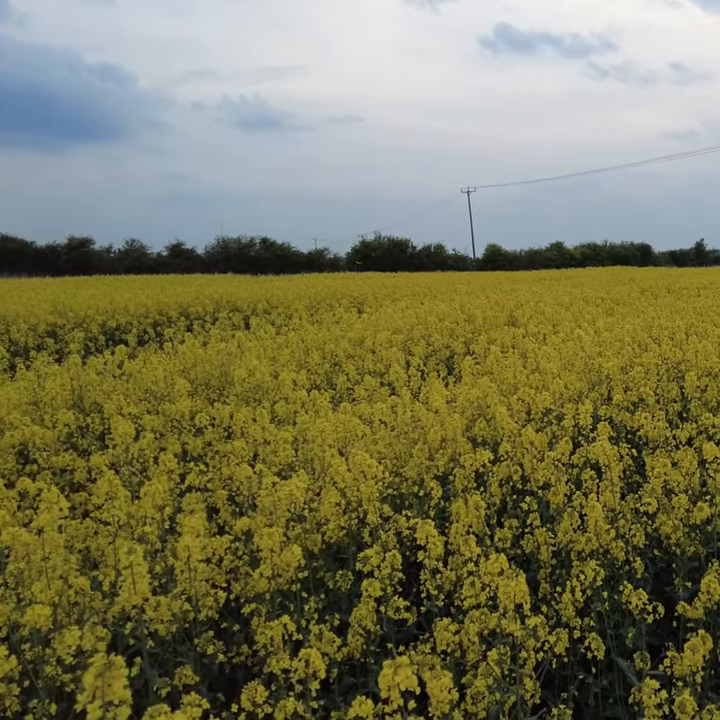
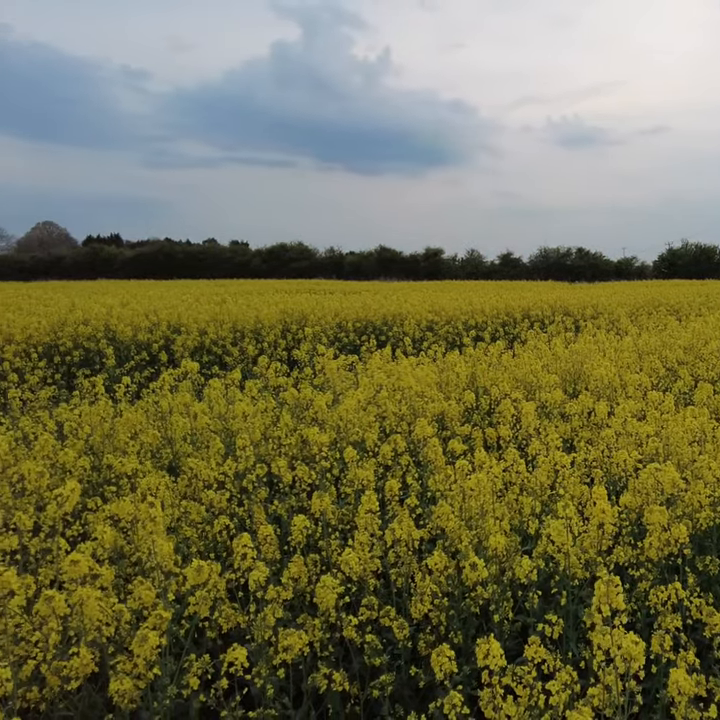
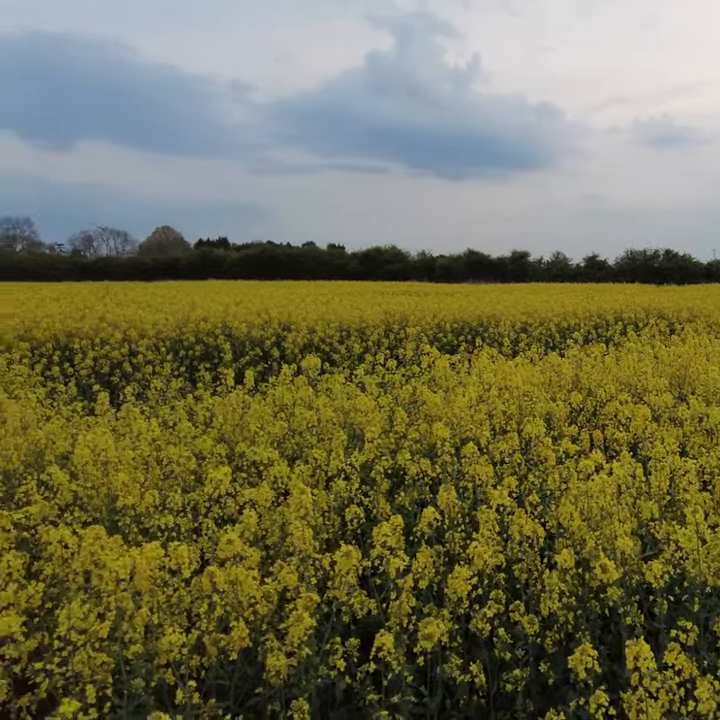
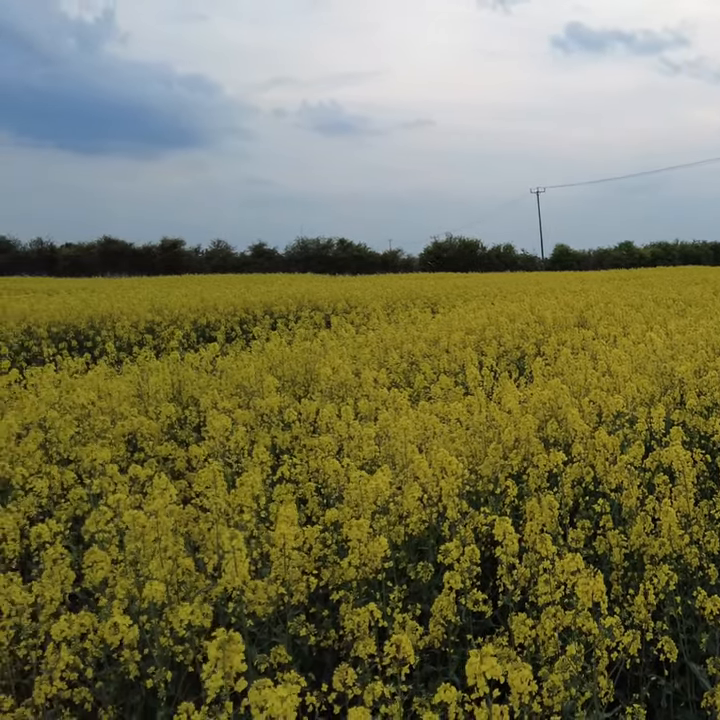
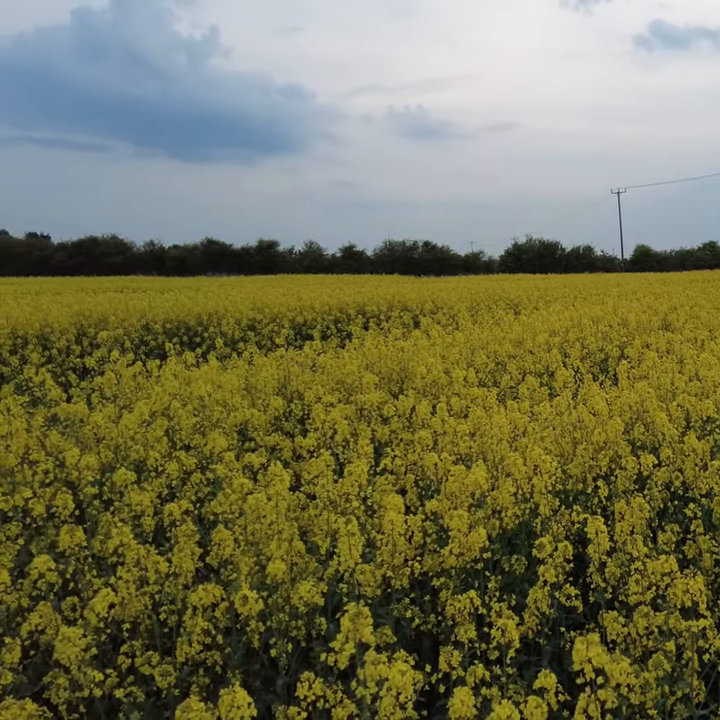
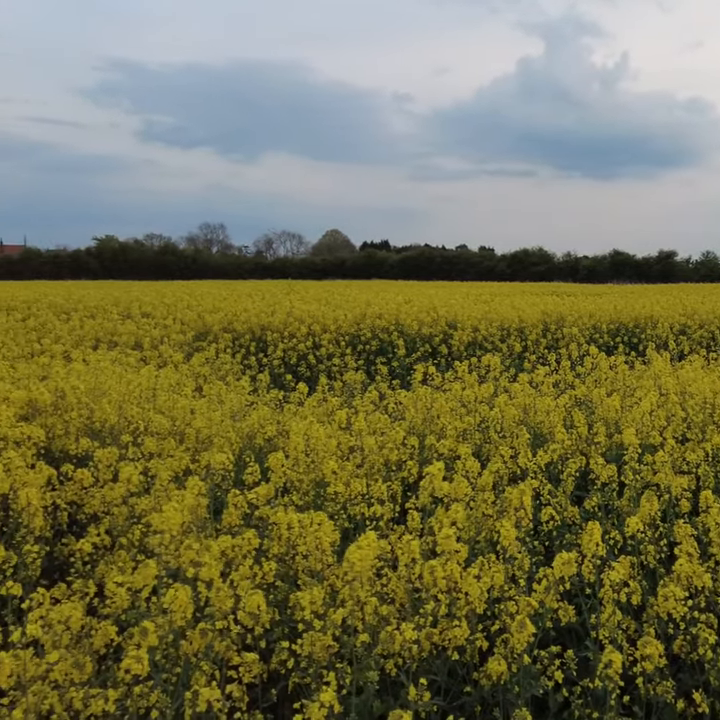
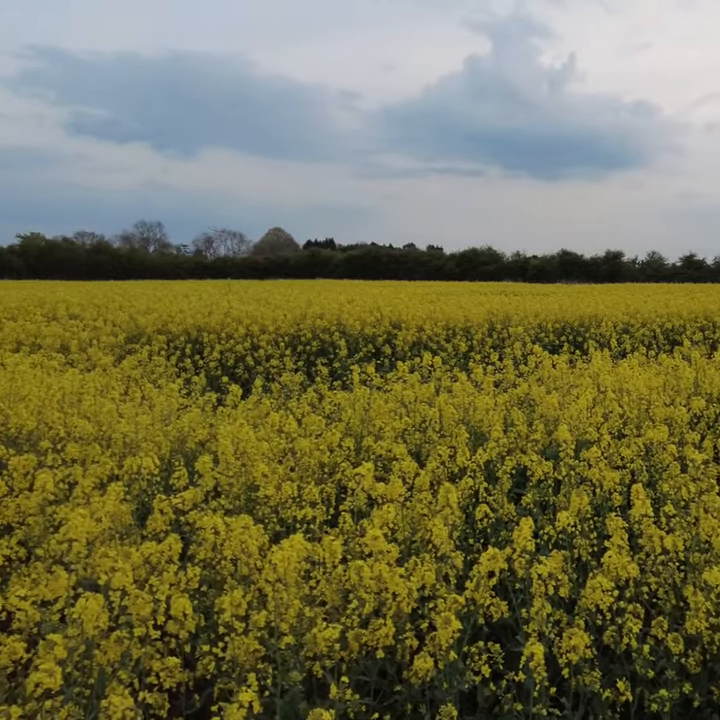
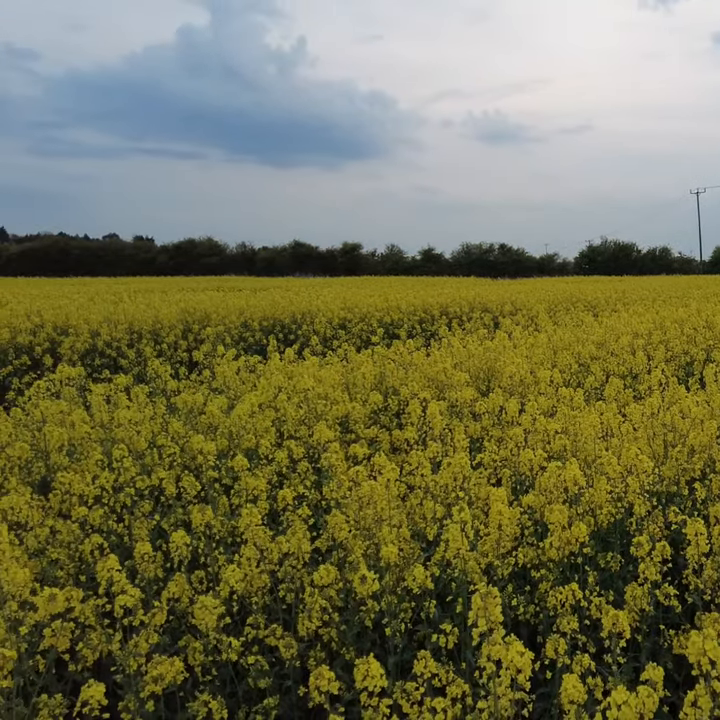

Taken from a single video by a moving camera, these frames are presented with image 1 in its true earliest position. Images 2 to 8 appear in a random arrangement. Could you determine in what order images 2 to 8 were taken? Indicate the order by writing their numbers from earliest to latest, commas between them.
4, 5, 8, 2, 3, 7, 6
